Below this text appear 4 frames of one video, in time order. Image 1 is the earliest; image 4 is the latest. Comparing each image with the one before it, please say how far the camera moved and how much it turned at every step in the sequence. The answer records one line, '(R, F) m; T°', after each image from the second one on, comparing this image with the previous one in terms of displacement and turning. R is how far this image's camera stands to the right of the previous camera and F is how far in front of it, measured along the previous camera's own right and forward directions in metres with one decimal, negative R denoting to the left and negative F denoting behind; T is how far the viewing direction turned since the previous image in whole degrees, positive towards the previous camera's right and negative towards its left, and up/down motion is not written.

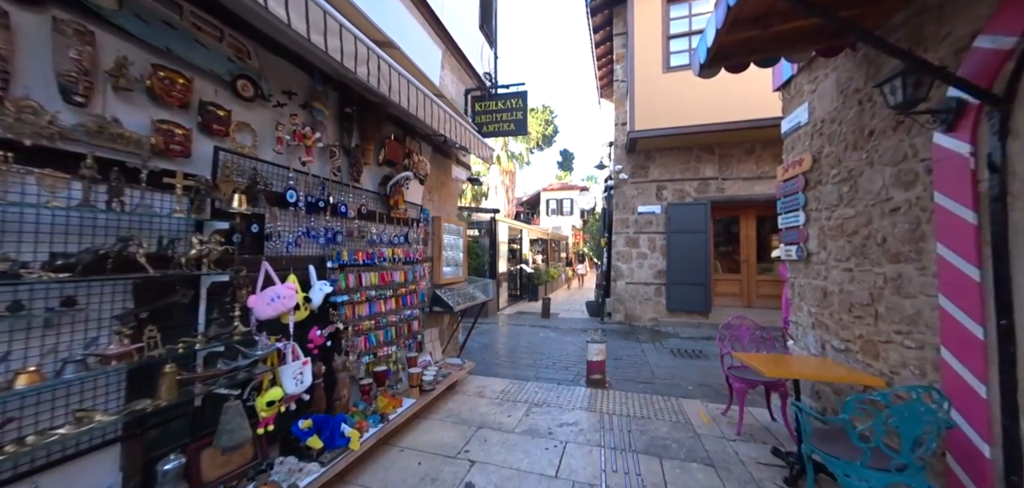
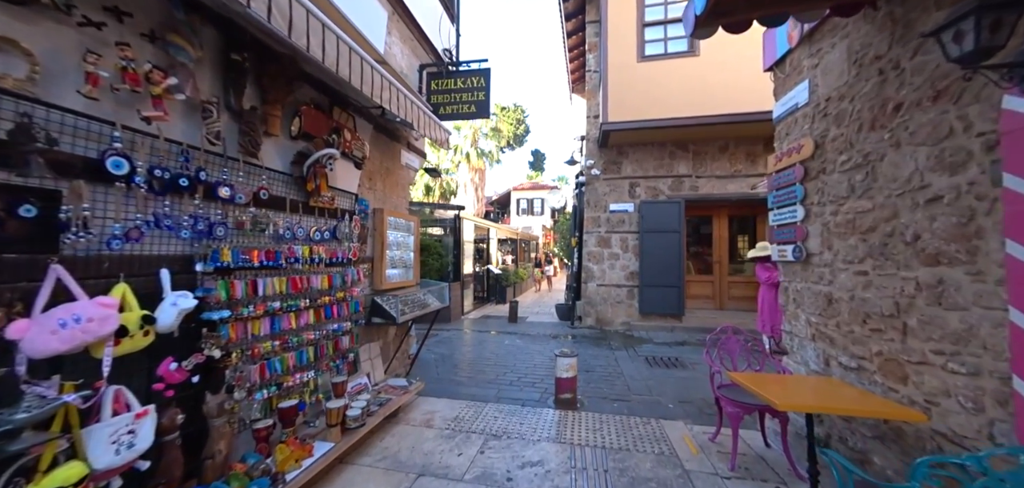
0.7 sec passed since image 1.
(+0.1, +0.6) m; +4°
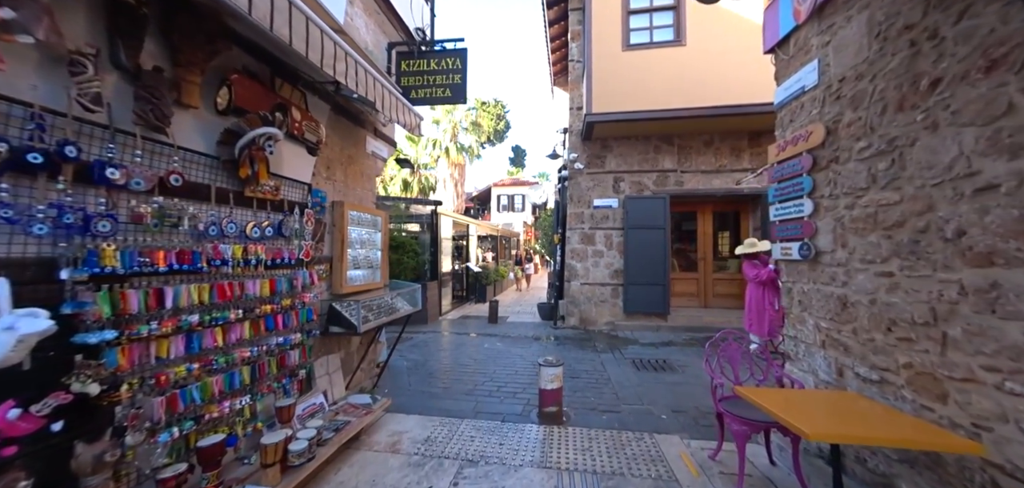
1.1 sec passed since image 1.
(0.0, +0.4) m; +3°
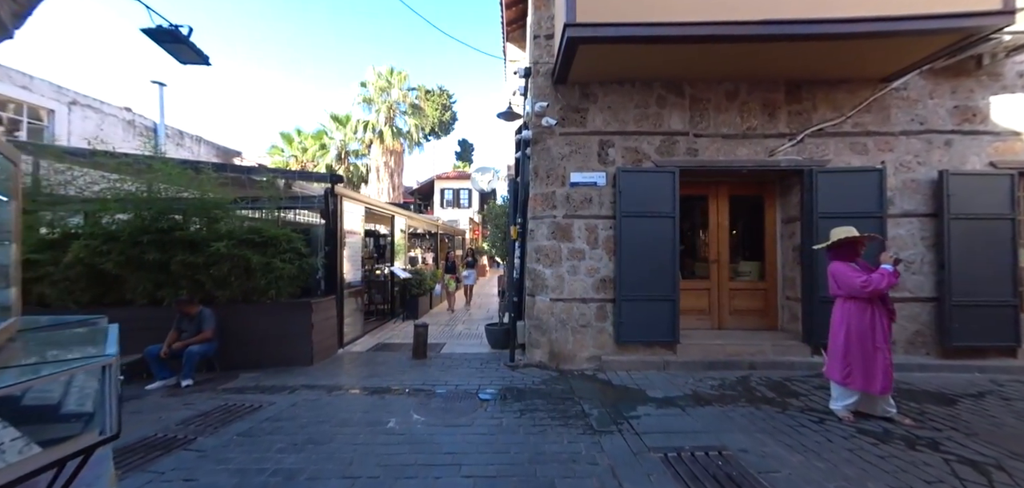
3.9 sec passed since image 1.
(+0.2, +2.8) m; +8°
